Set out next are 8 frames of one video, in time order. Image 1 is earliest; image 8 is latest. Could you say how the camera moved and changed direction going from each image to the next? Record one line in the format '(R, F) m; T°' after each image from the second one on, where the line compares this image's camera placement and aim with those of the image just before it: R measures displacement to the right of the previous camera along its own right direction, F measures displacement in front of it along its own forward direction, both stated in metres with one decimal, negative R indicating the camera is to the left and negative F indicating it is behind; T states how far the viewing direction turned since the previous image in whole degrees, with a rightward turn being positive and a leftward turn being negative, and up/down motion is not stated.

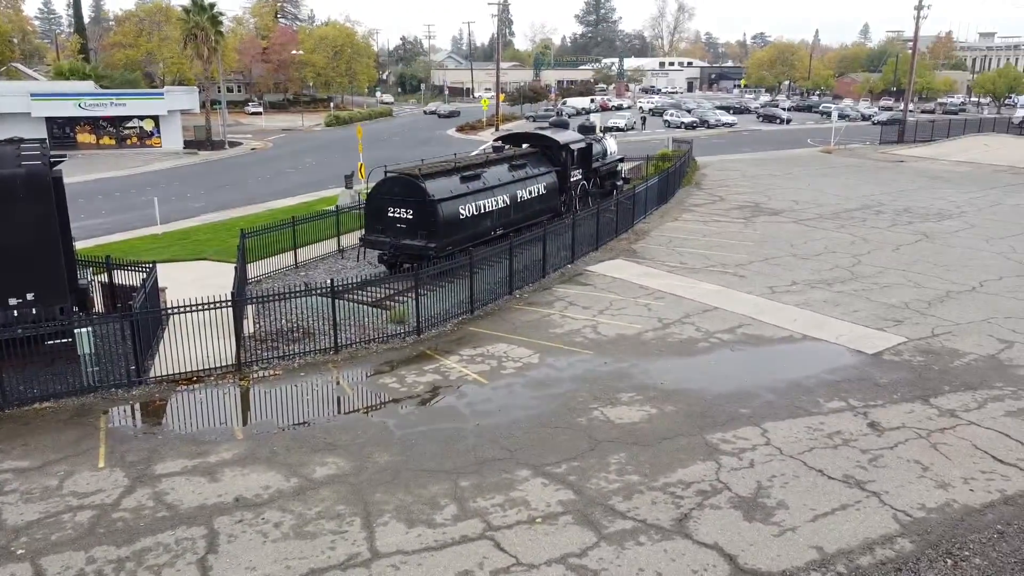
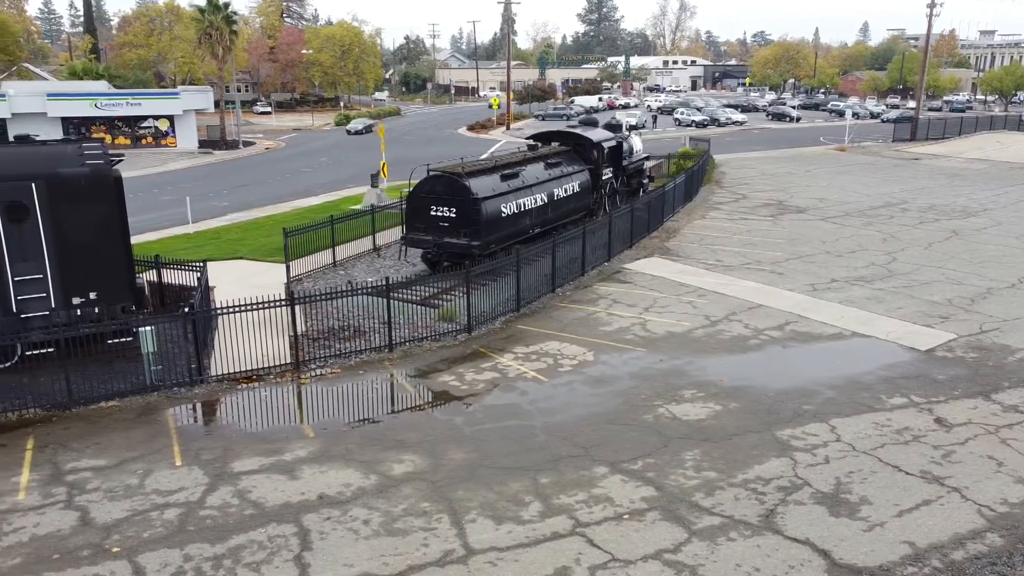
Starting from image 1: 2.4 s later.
(-0.9, 0.0) m; 0°
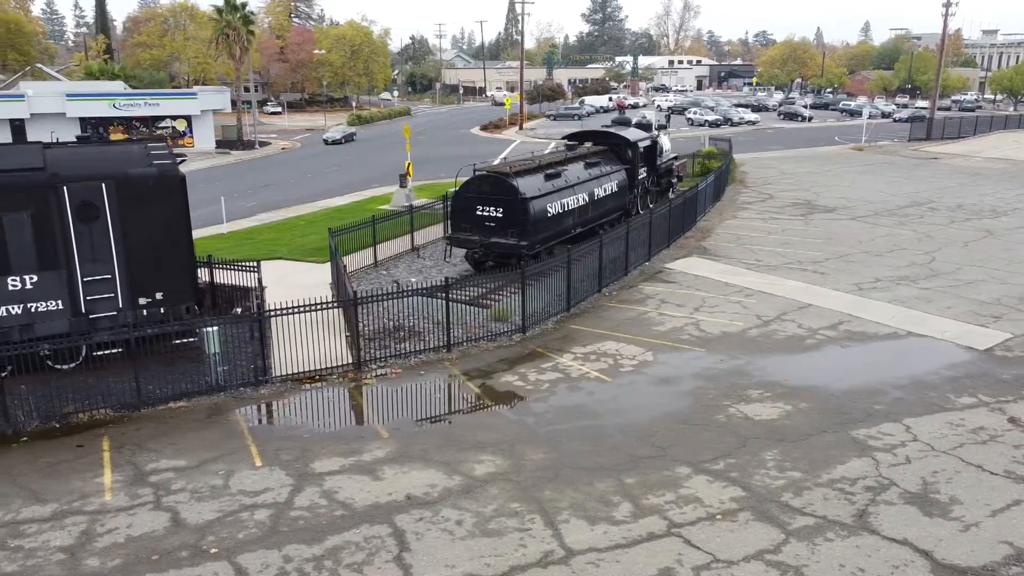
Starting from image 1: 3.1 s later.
(-1.0, 0.0) m; 0°
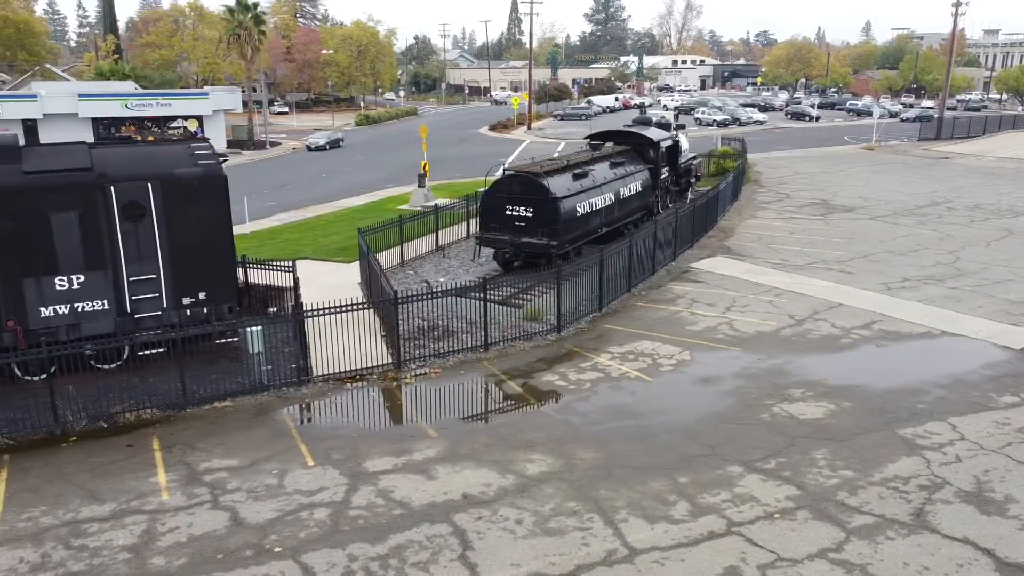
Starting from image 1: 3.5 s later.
(-0.6, 0.0) m; 0°
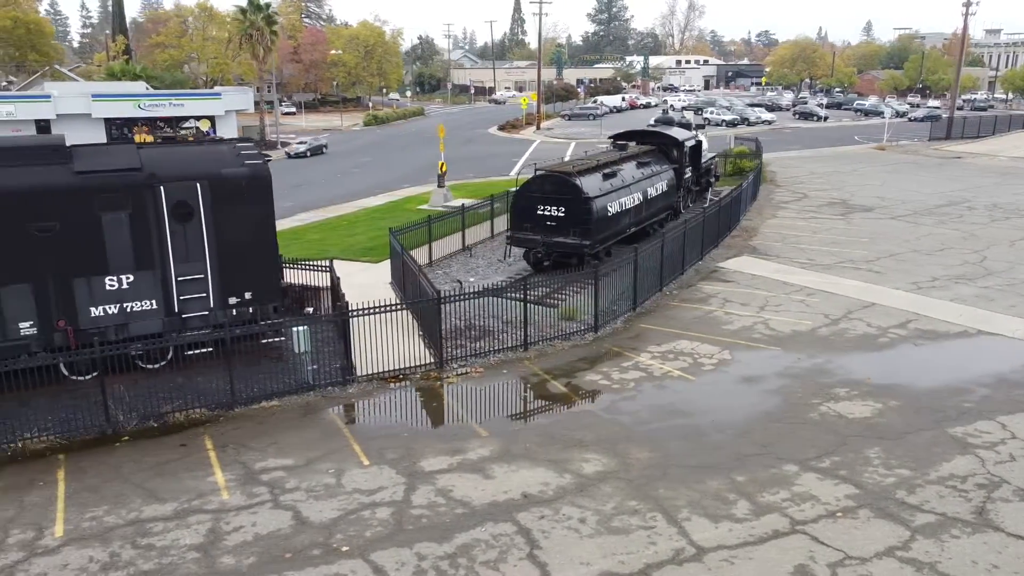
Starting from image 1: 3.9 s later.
(-0.7, 0.0) m; 0°
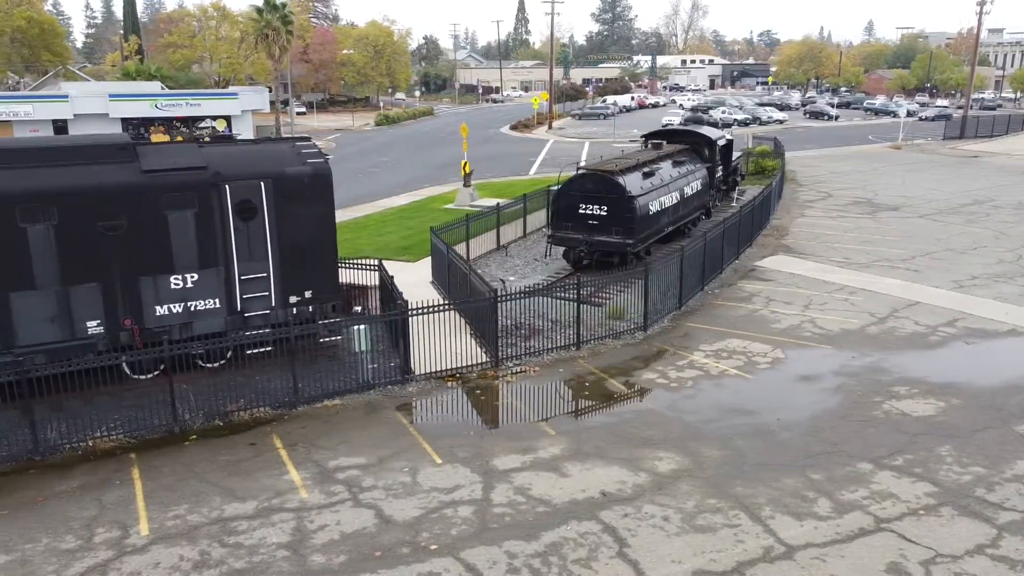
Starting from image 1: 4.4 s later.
(-0.9, 0.0) m; 0°
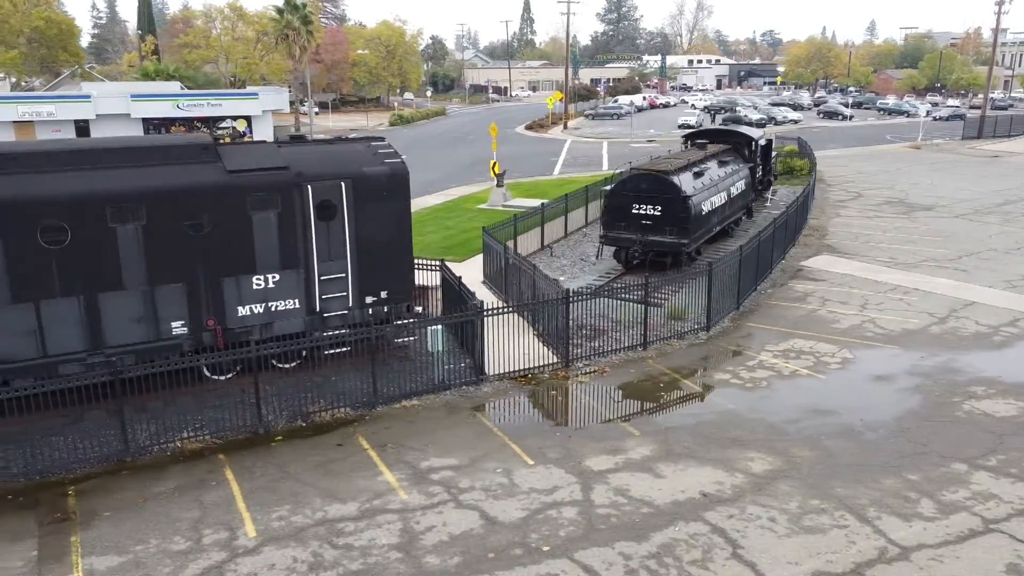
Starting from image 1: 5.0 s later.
(-1.1, 0.0) m; 0°
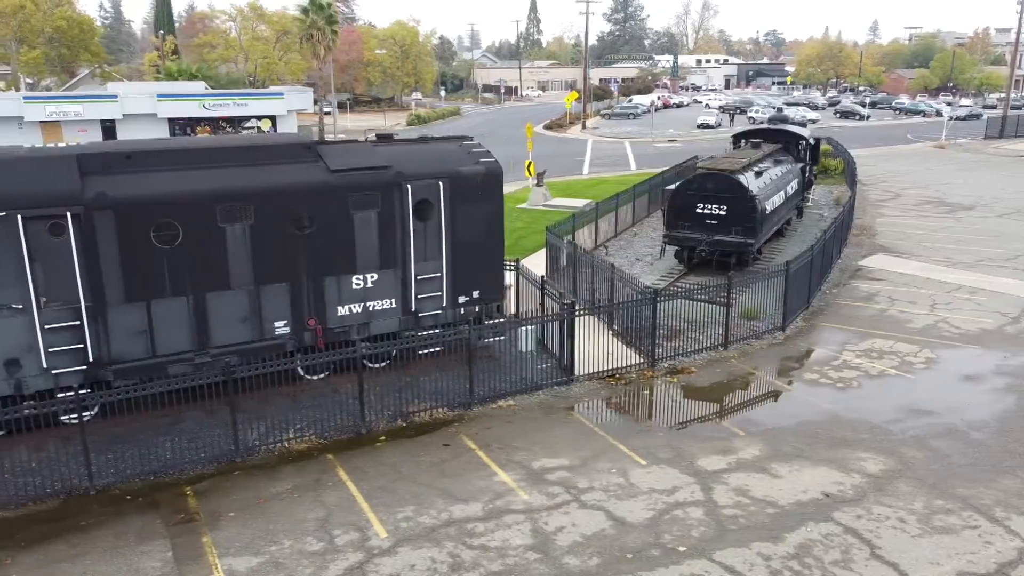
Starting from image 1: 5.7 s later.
(-1.3, 0.0) m; 0°
